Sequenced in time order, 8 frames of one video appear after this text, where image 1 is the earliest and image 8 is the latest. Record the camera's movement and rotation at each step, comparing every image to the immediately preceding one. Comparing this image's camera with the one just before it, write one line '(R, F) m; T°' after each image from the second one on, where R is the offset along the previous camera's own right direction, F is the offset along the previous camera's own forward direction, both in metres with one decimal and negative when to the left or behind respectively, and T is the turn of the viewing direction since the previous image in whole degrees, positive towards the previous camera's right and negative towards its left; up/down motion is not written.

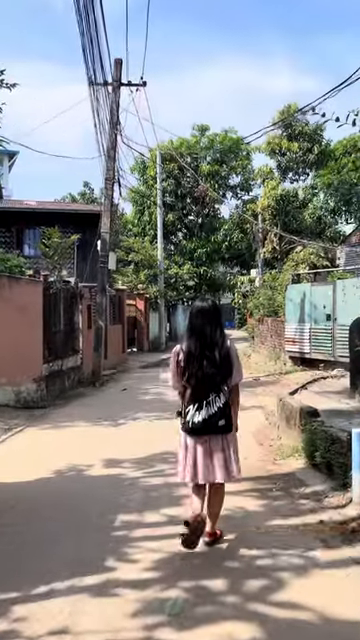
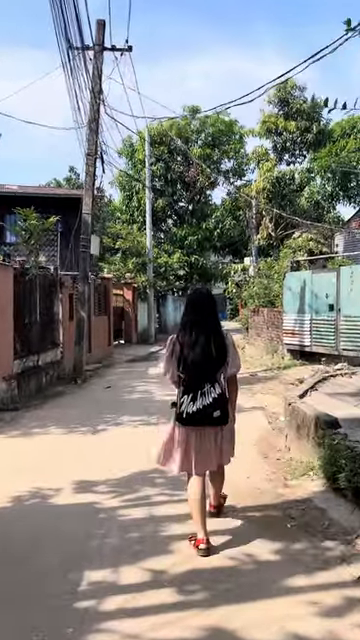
(0.0, +1.3) m; +1°
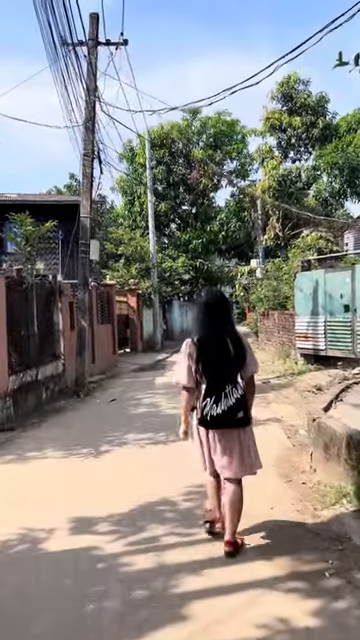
(0.0, +0.7) m; -1°
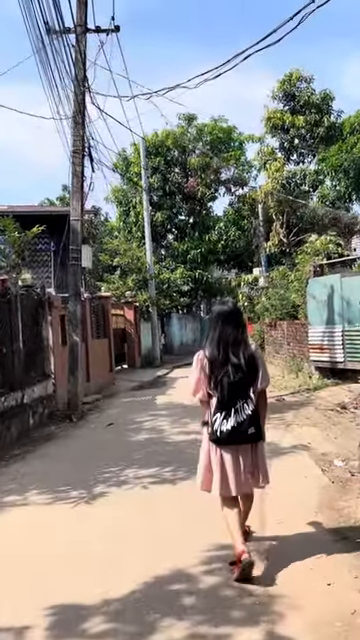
(-0.1, +1.3) m; 0°
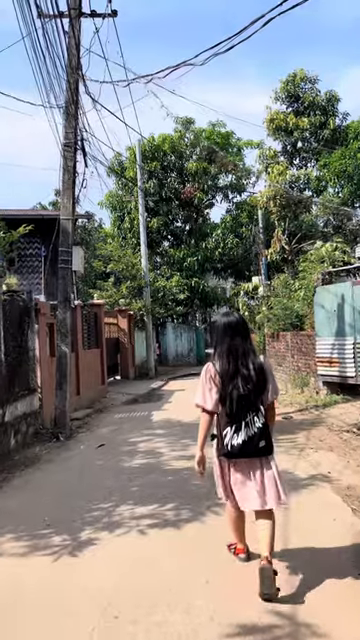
(-0.1, +1.0) m; +1°
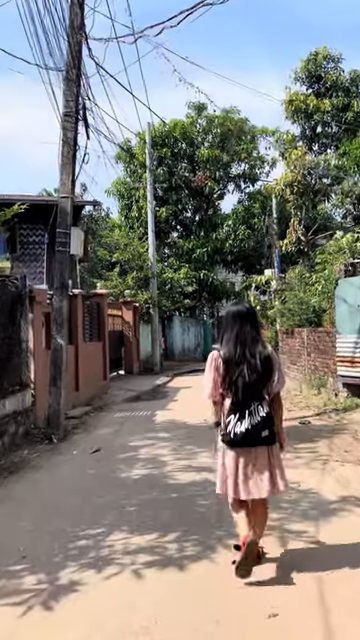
(0.0, +1.0) m; -1°
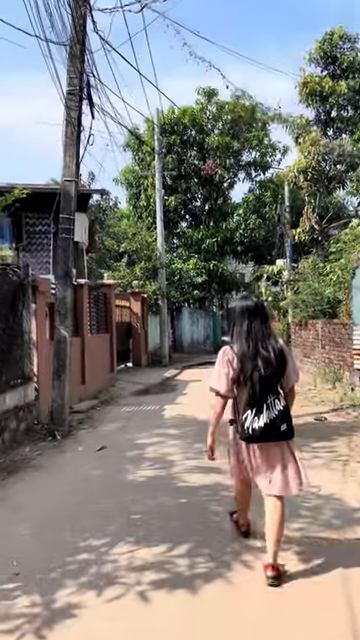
(0.0, +0.5) m; -1°
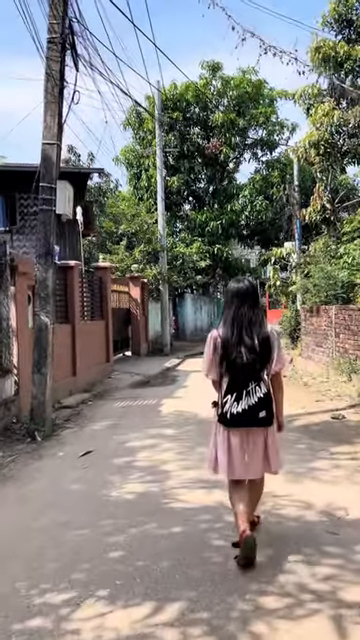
(+0.1, +1.1) m; 0°
